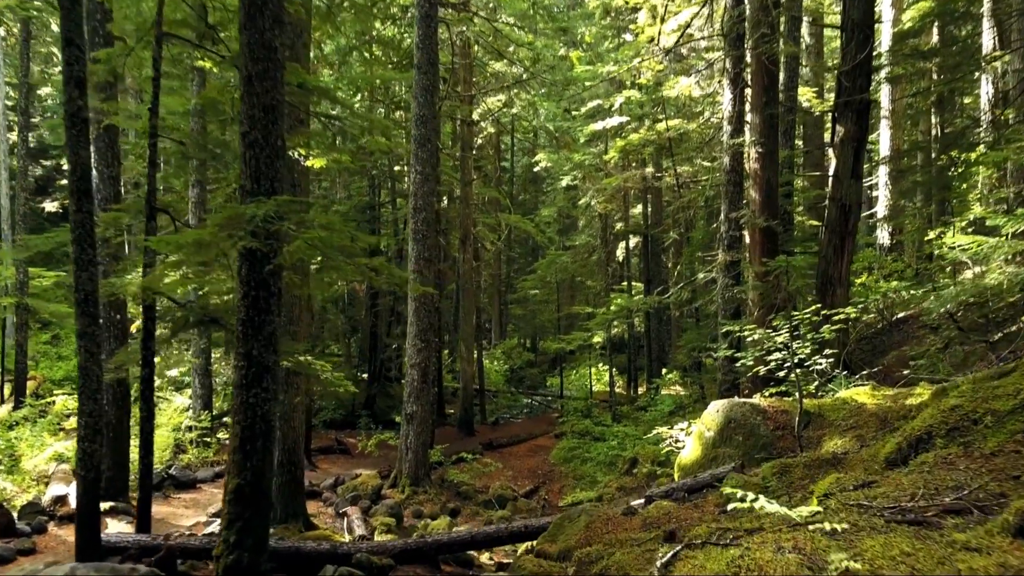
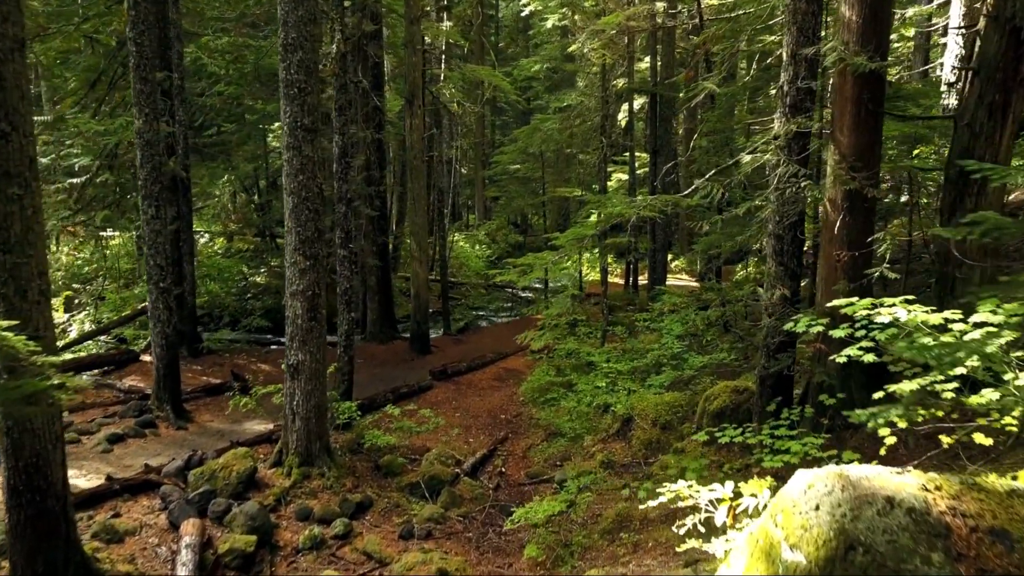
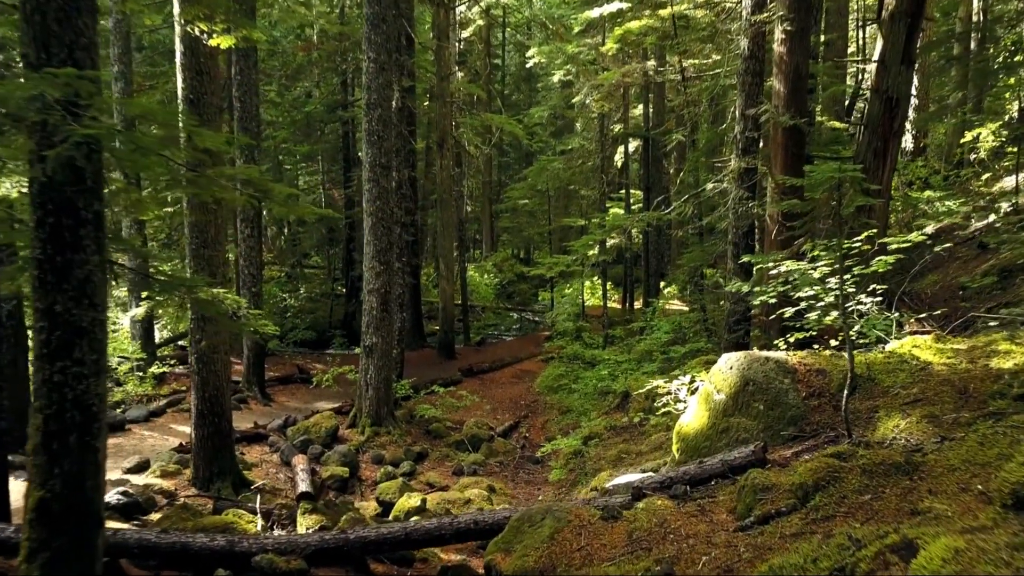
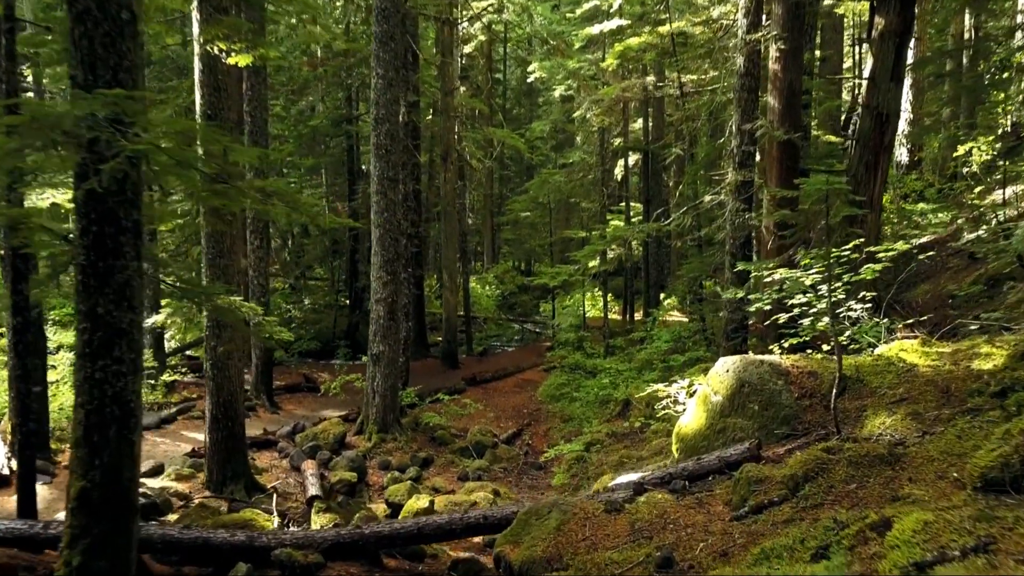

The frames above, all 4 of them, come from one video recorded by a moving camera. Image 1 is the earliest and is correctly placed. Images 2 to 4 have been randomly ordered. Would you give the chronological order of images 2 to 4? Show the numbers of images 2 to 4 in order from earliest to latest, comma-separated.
4, 3, 2
